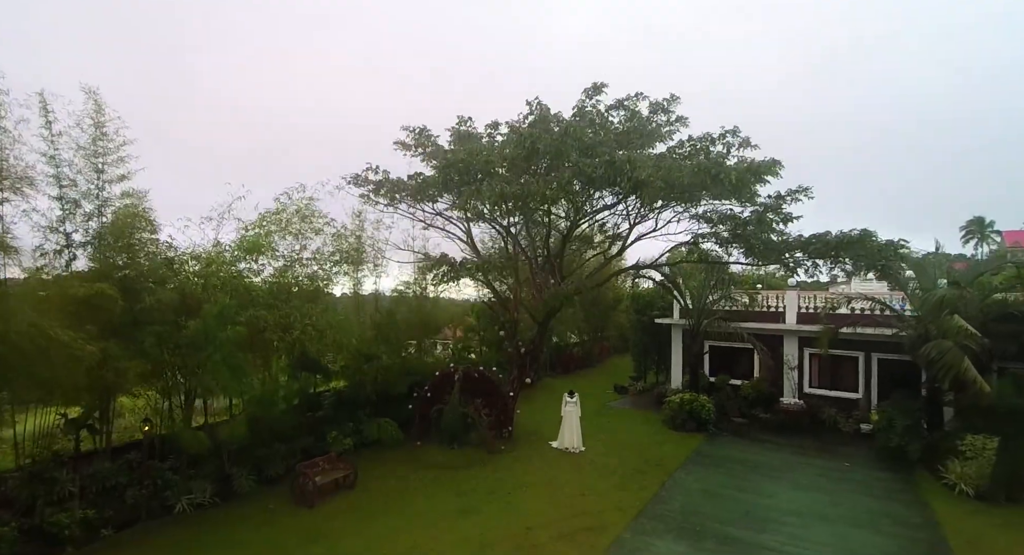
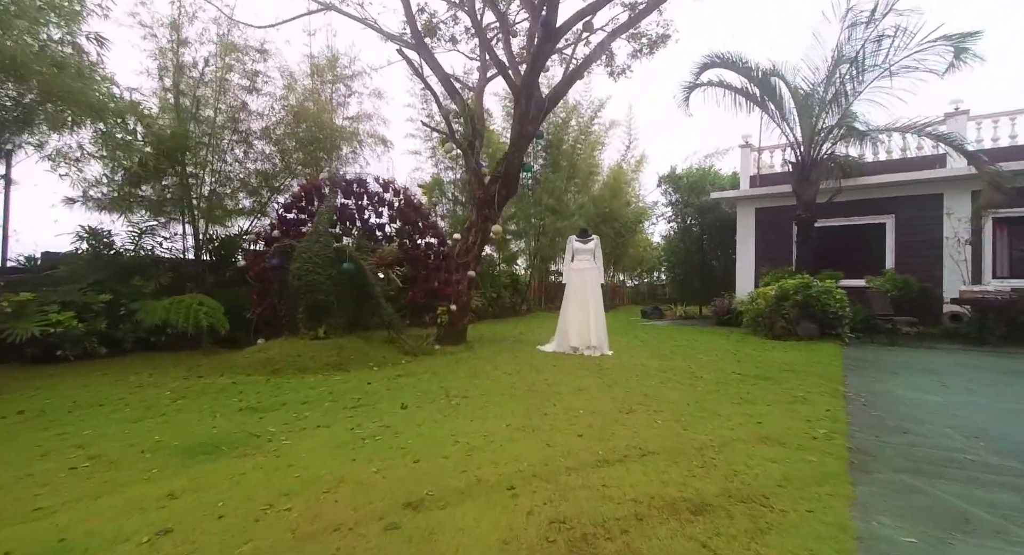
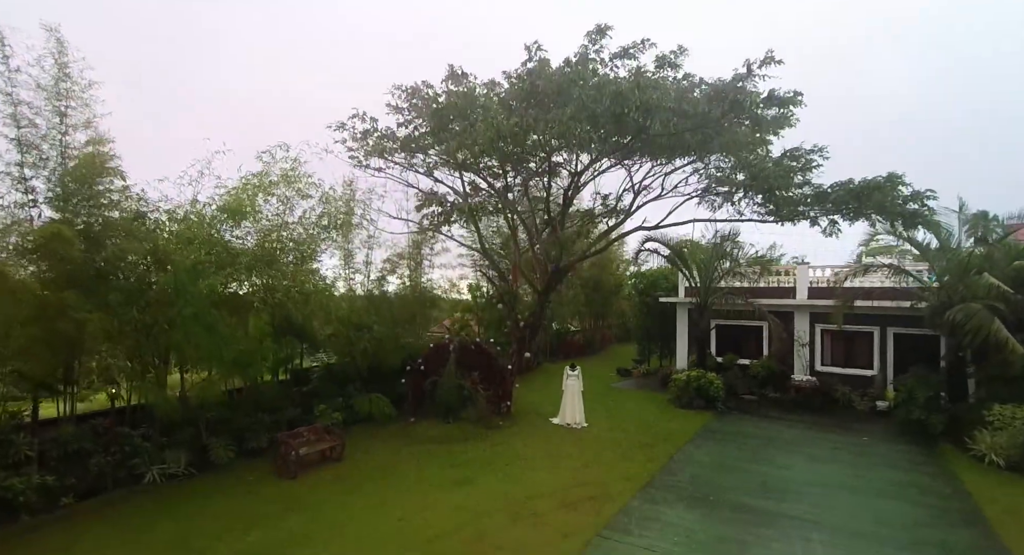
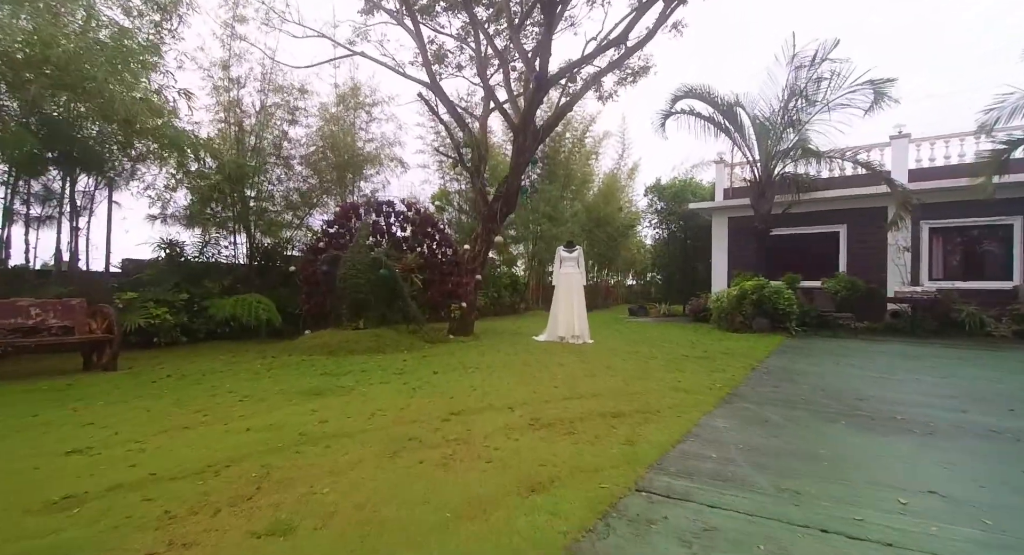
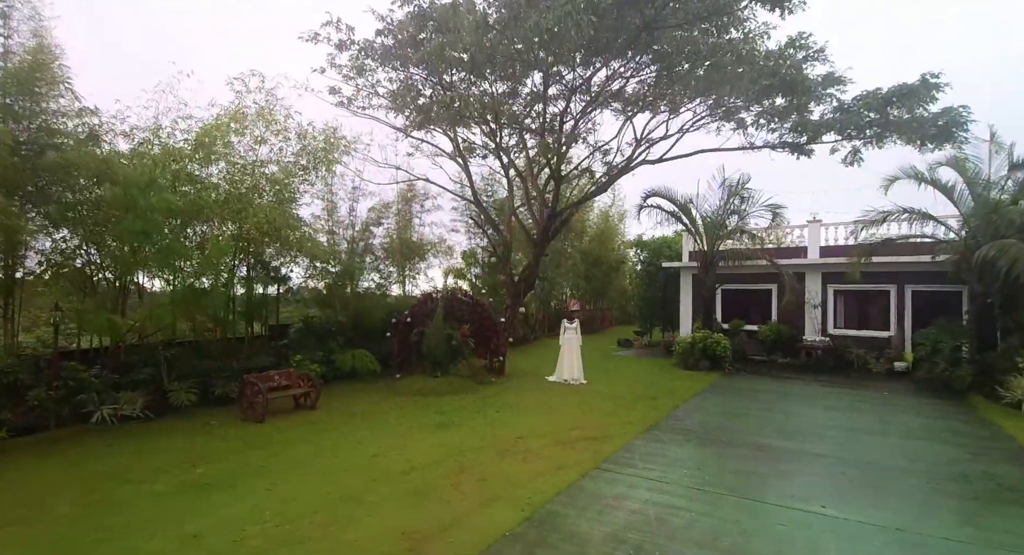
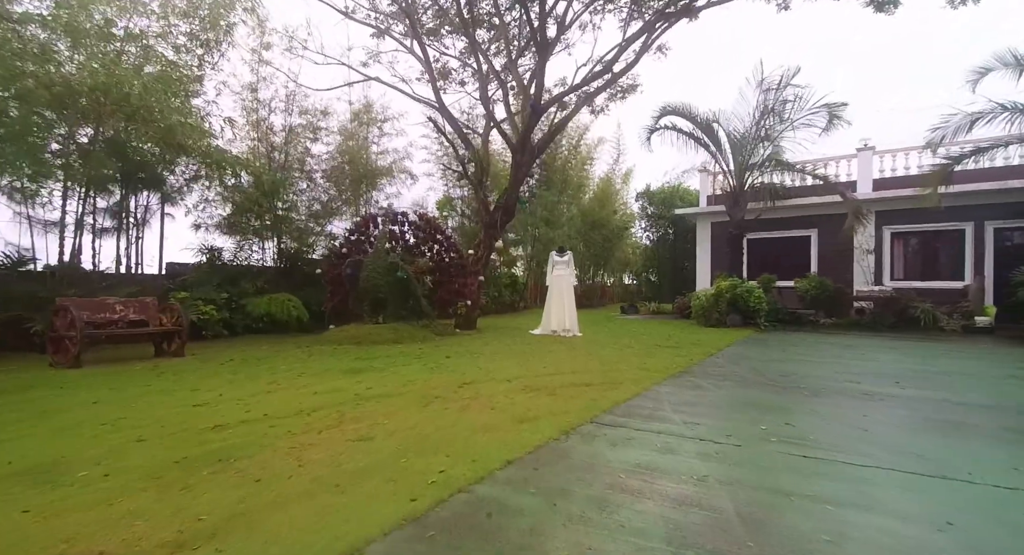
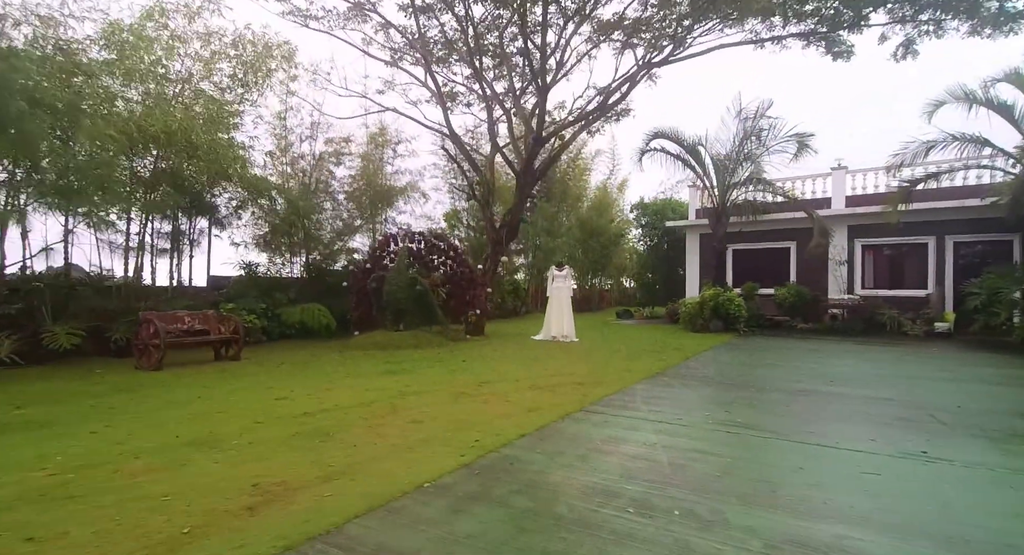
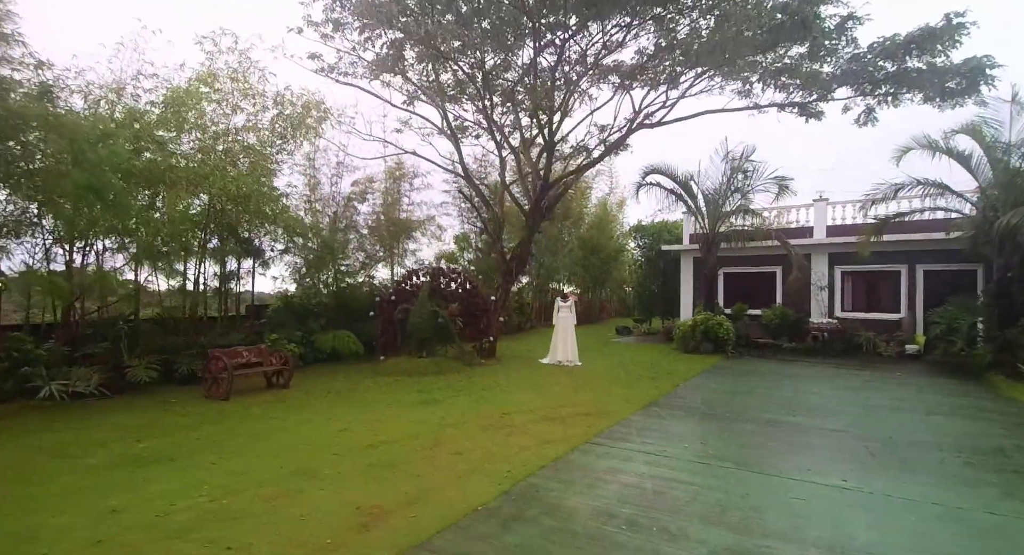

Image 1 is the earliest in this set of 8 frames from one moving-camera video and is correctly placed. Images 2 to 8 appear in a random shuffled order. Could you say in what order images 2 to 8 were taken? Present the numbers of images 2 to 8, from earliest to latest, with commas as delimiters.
3, 5, 8, 7, 6, 4, 2
